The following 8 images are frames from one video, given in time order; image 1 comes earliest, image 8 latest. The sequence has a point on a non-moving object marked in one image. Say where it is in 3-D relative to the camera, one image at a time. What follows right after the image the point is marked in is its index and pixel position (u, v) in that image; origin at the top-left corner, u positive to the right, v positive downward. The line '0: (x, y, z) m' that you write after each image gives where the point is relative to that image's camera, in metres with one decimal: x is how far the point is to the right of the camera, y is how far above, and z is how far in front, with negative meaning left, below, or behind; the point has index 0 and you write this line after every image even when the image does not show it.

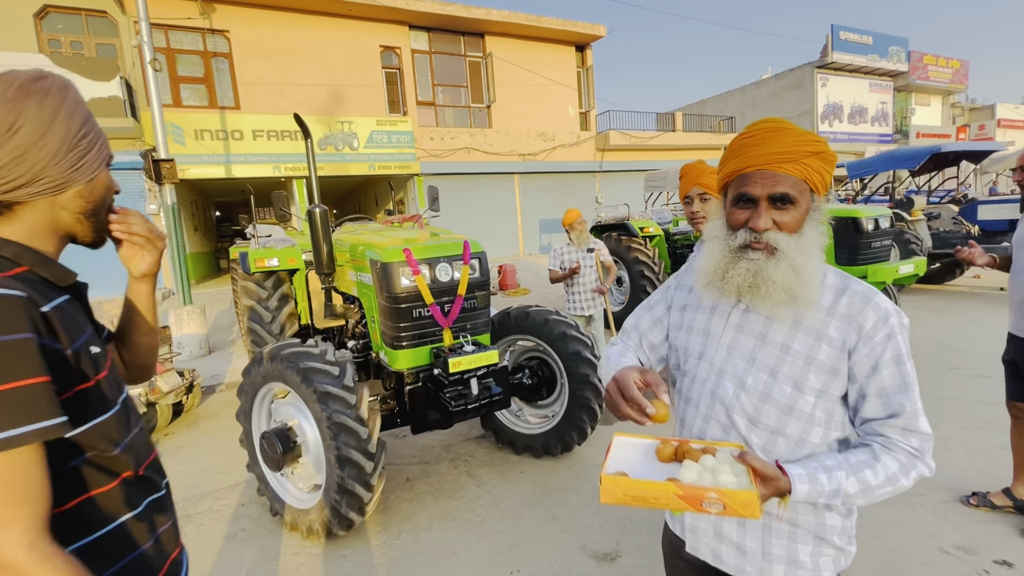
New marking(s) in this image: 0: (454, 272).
0: (-0.3, +0.1, +2.6) m
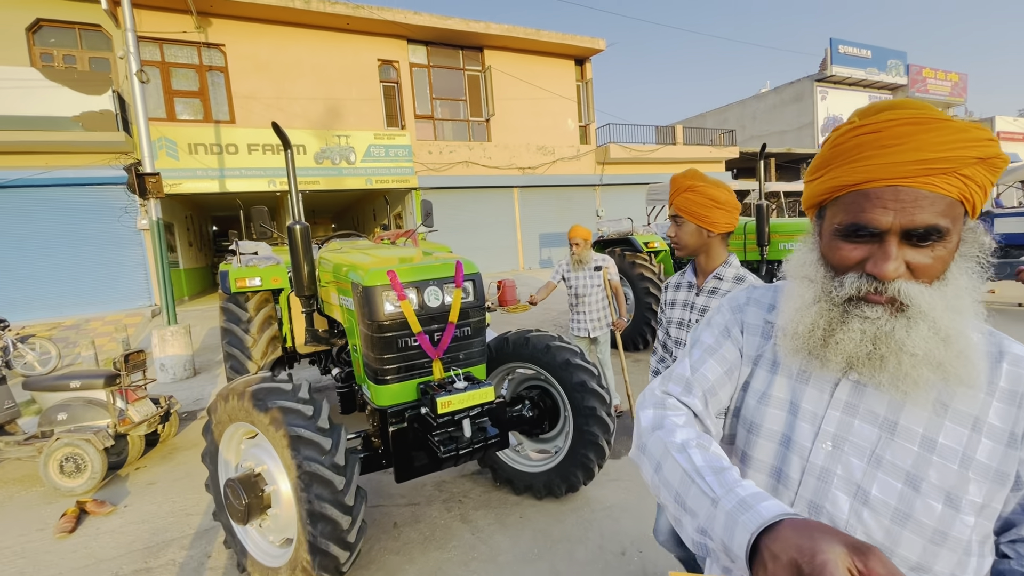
0: (-0.3, 0.0, +2.3) m
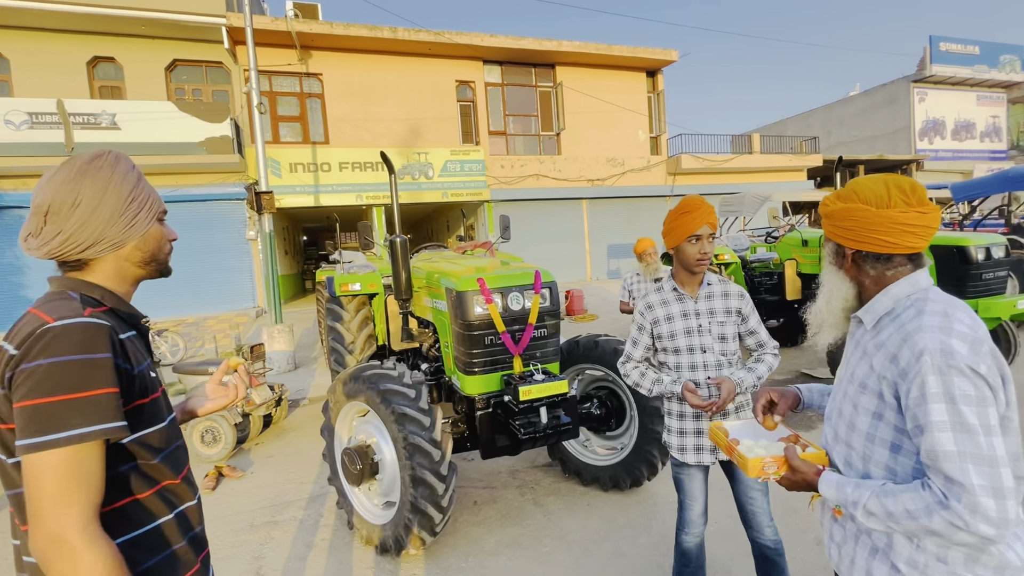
0: (+0.1, -0.1, +2.7) m
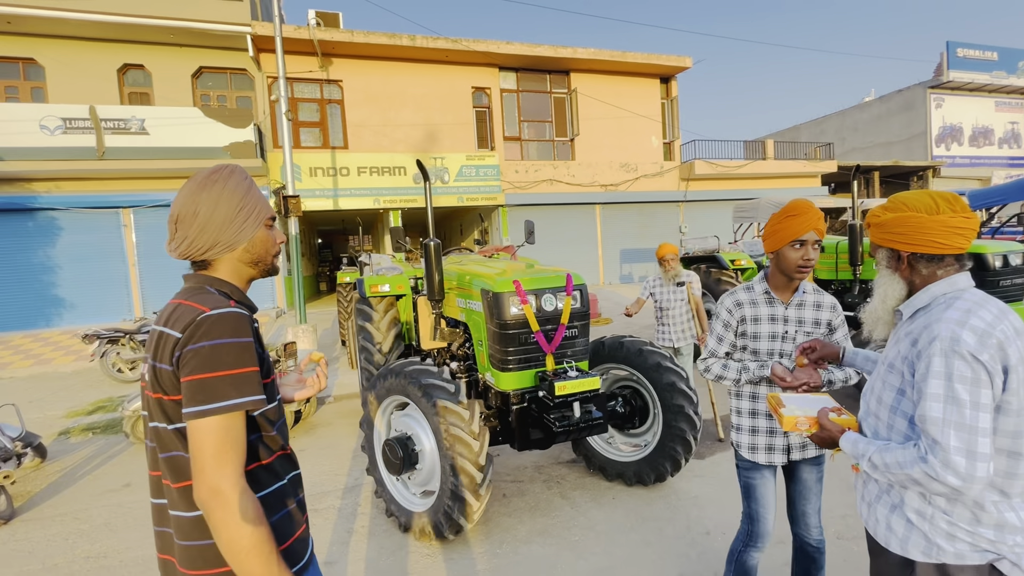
0: (+0.3, -0.1, +2.9) m
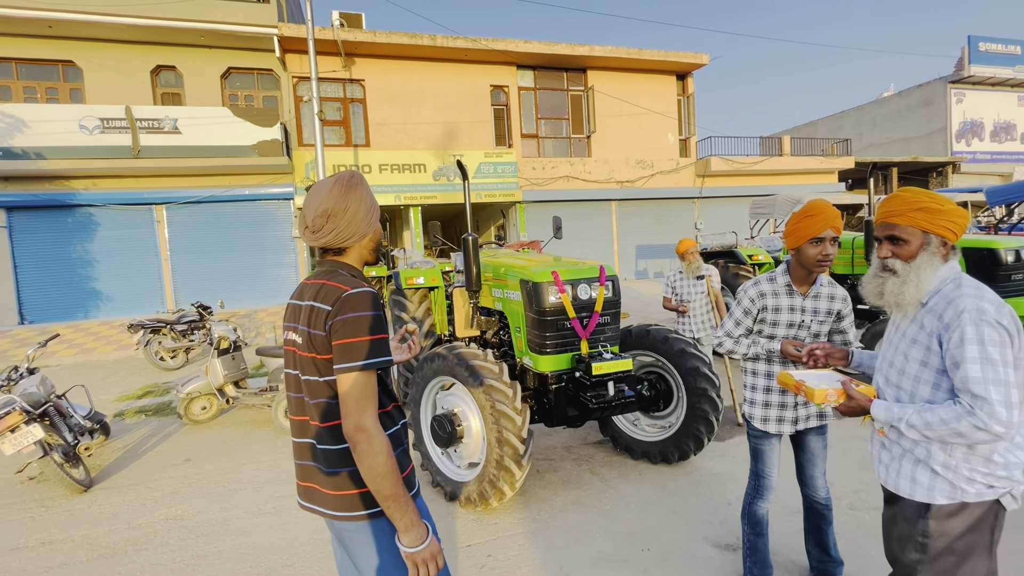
0: (+0.5, 0.0, +3.1) m
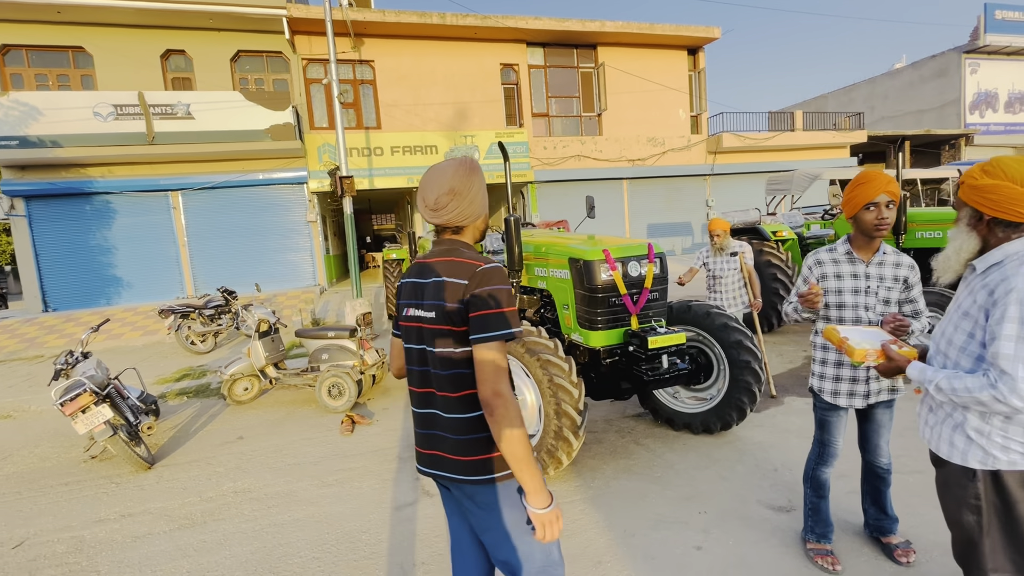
0: (+0.8, +0.1, +3.2) m
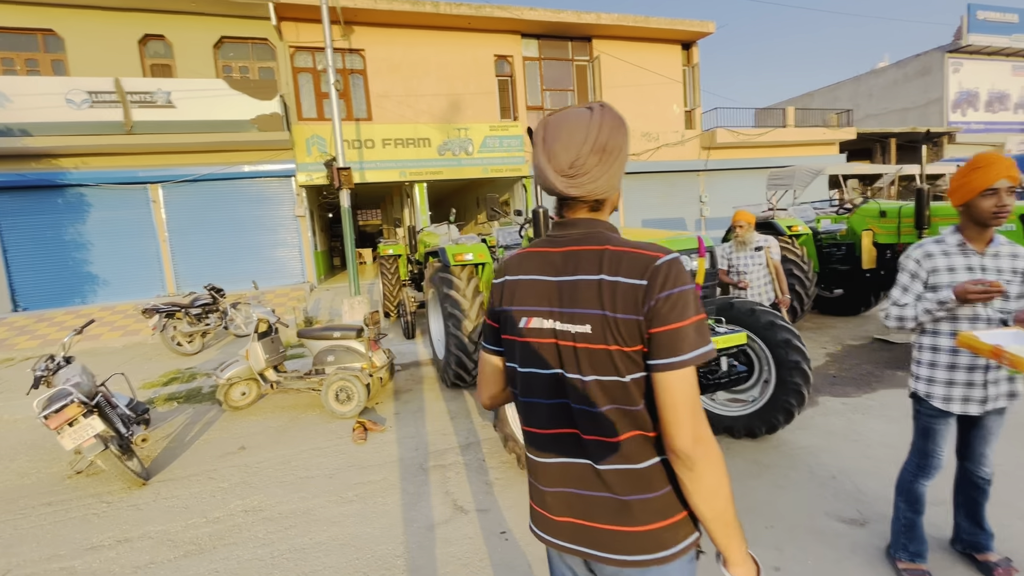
0: (+1.0, +0.2, +2.9) m
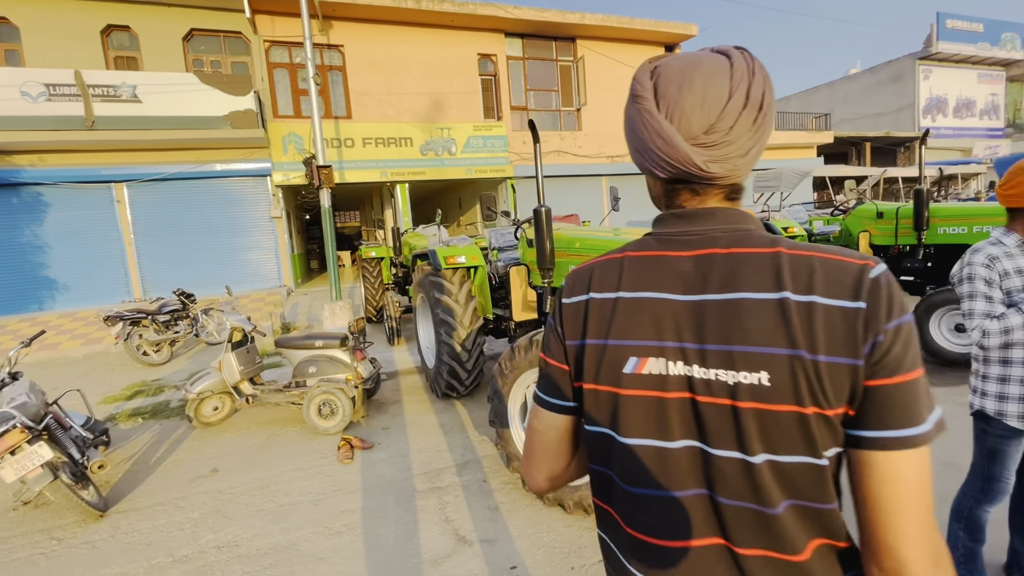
0: (+1.1, +0.1, +2.7) m
